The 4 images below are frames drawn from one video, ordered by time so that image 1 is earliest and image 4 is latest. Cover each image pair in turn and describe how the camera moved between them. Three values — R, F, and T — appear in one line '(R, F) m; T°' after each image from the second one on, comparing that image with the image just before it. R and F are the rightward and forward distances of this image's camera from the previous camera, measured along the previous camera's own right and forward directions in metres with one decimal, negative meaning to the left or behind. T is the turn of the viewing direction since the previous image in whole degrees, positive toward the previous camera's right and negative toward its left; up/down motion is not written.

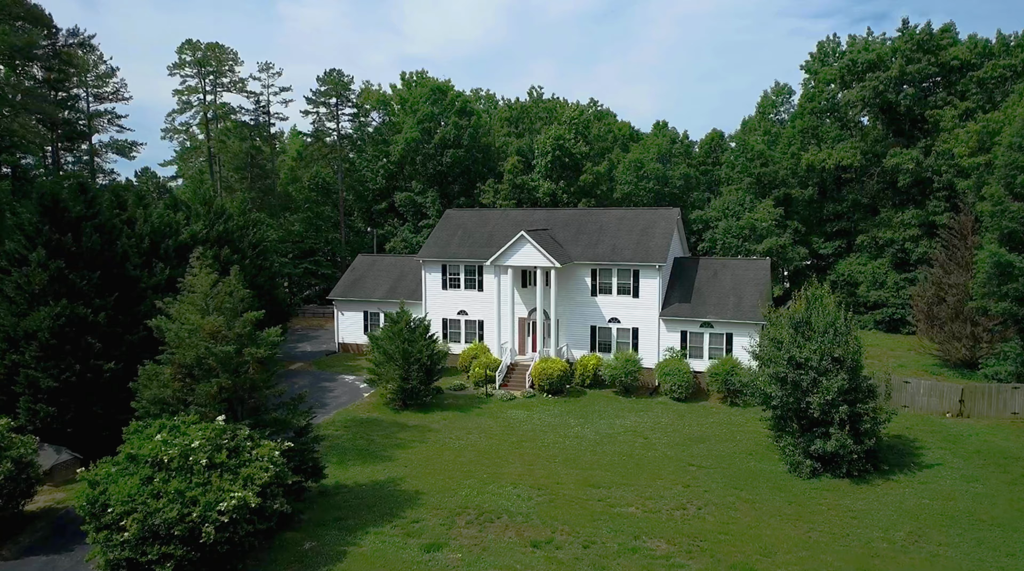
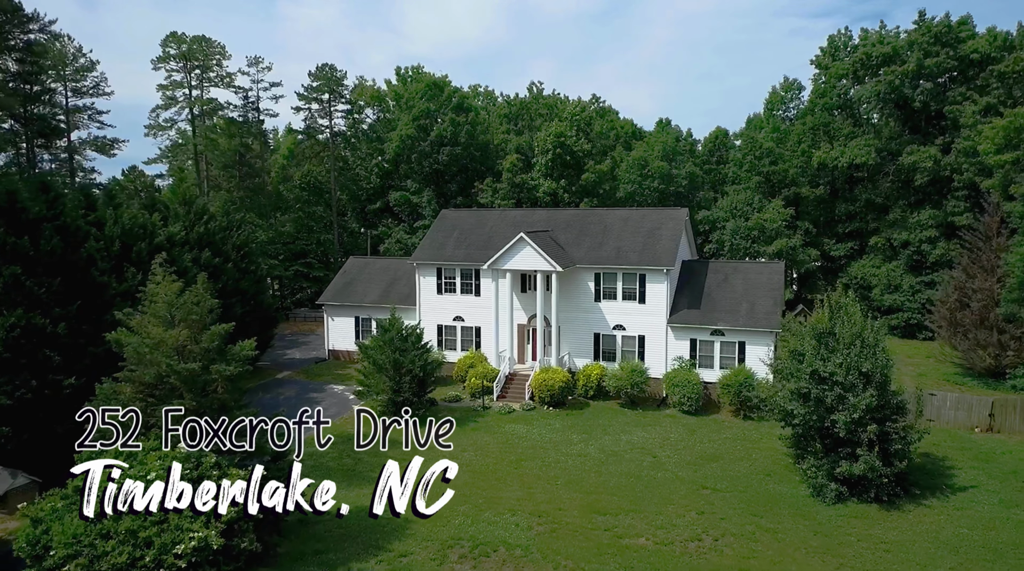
(0.0, +2.0) m; 0°
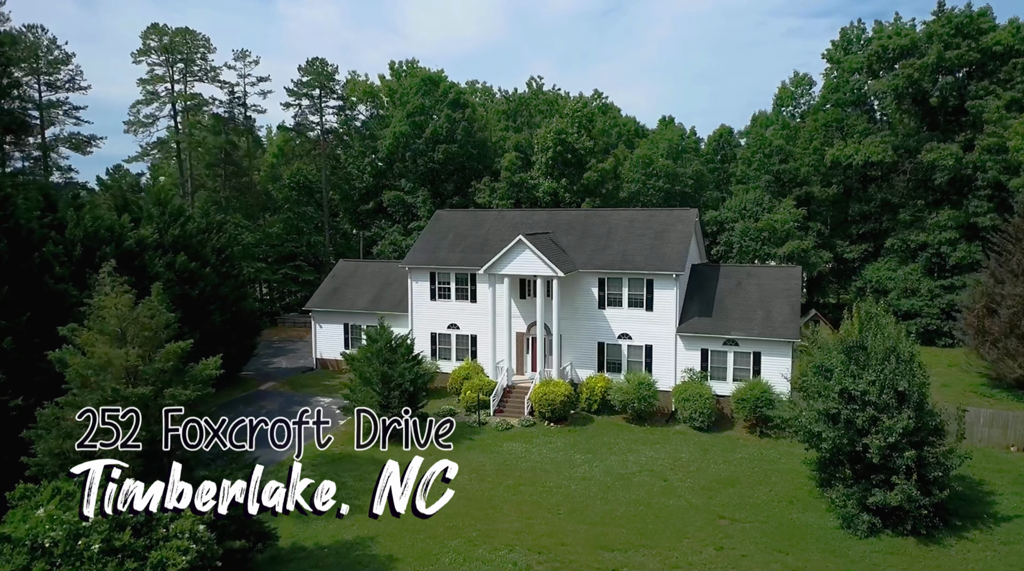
(+0.1, +2.1) m; 0°
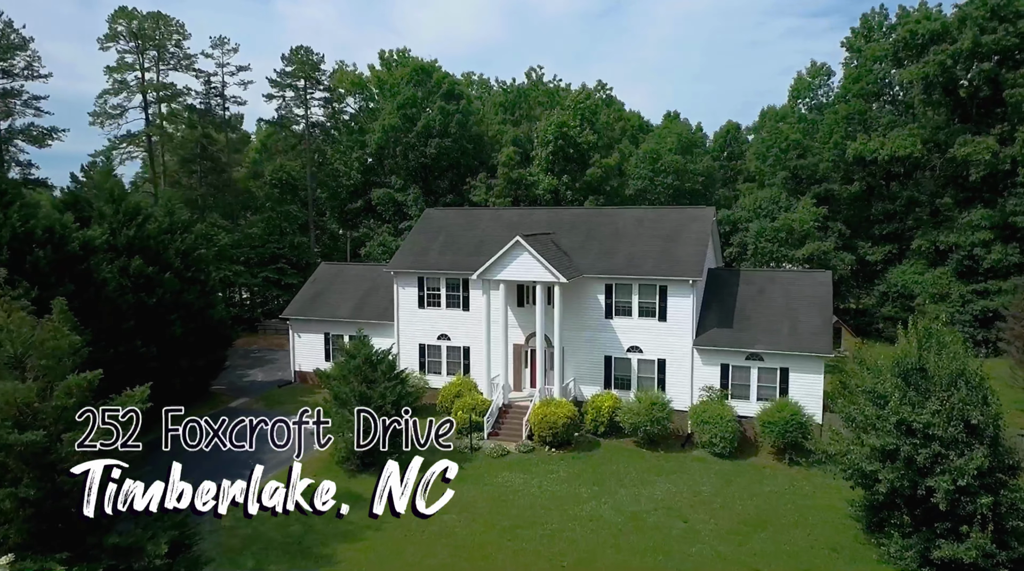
(+0.1, +3.2) m; 0°
